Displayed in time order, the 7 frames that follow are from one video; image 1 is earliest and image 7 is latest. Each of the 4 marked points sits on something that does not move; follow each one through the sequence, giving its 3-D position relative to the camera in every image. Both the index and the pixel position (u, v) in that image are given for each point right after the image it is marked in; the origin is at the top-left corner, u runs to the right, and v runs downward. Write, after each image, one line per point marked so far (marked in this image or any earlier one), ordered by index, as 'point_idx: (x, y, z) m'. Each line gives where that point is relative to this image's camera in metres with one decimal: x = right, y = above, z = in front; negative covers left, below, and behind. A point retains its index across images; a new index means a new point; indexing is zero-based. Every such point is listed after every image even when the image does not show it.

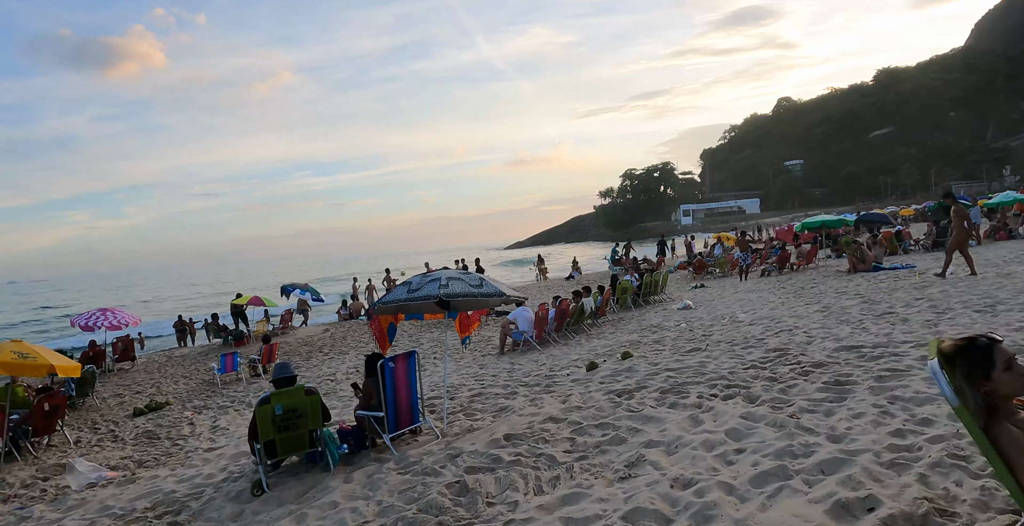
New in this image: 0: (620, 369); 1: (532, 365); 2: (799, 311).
0: (+1.1, -1.0, +6.3) m
1: (+0.3, -1.4, +8.5) m
2: (+3.7, -0.6, +8.2) m
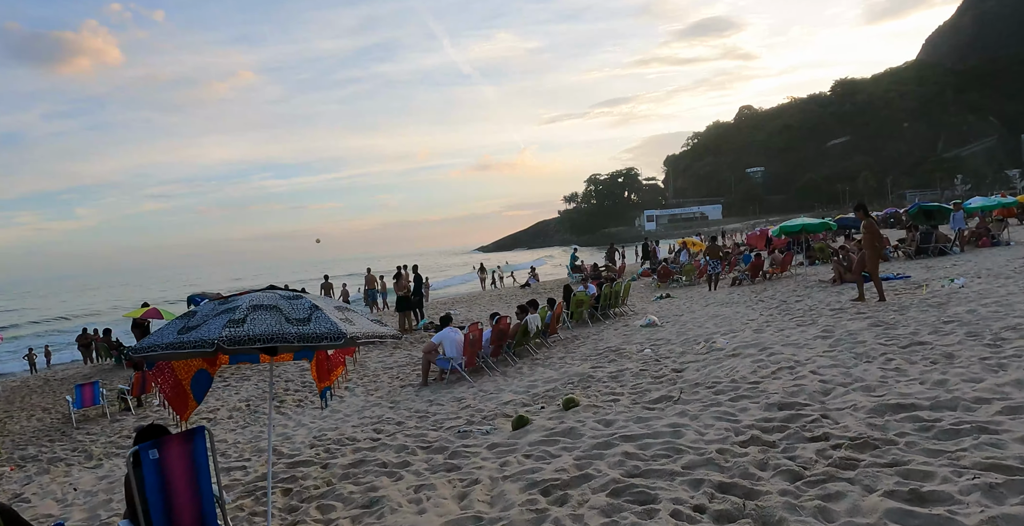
0: (+0.3, -1.1, +4.4) m
1: (-0.6, -1.5, +6.5) m
2: (+2.8, -0.7, +6.4) m
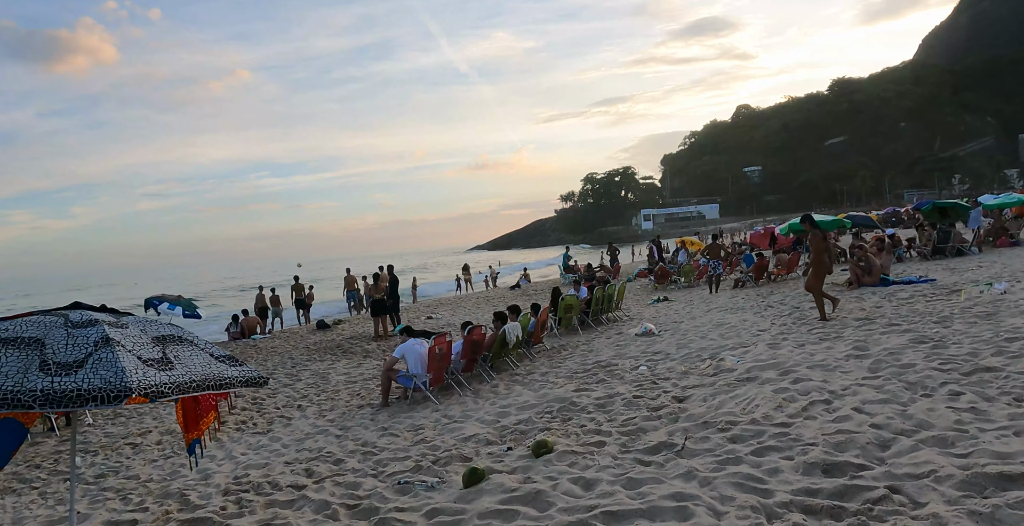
0: (0.0, -1.2, +3.2) m
1: (-0.9, -1.5, +5.4) m
2: (+2.6, -0.8, +5.3) m
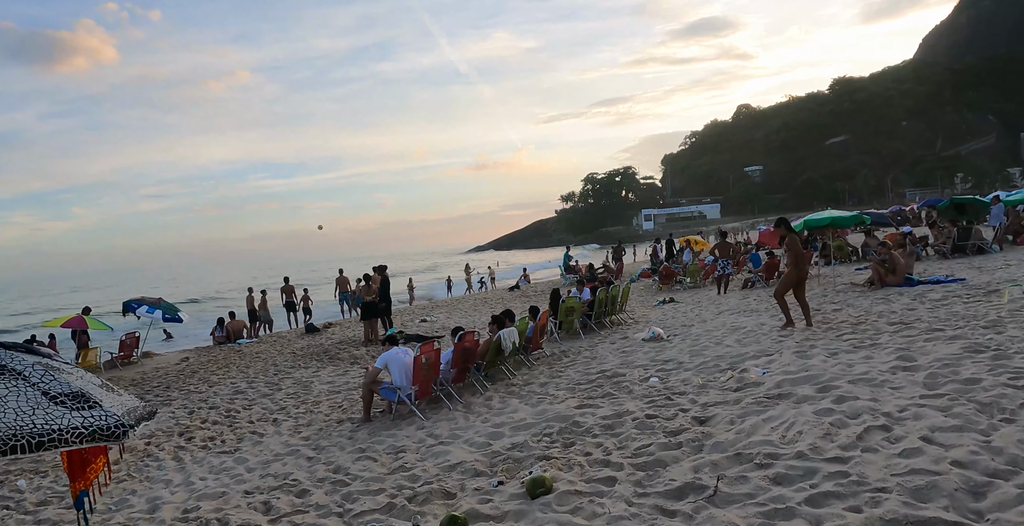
0: (0.0, -1.2, +2.5) m
1: (-0.9, -1.5, +4.7) m
2: (+2.5, -0.7, +4.6) m
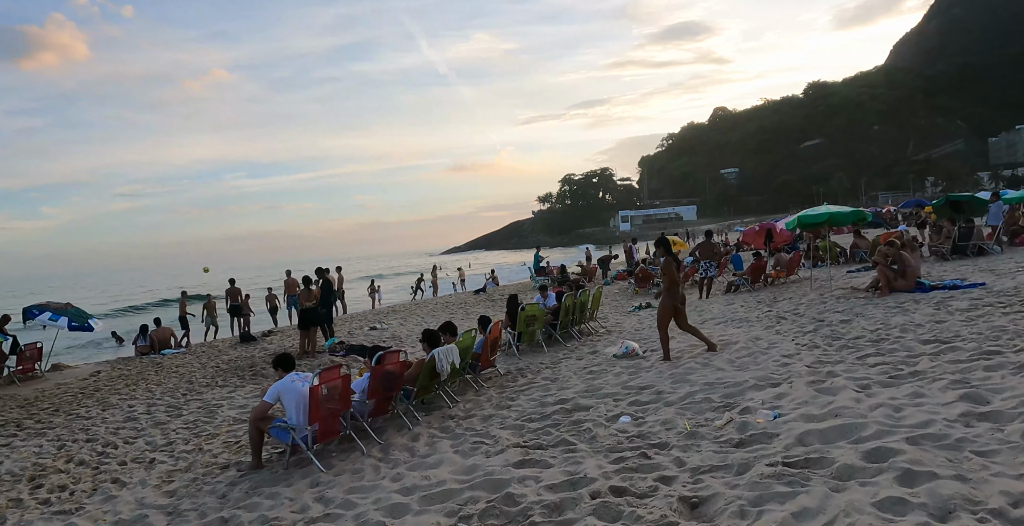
0: (-0.4, -1.1, +1.1) m
1: (-1.4, -1.5, +3.3) m
2: (+2.0, -0.7, +3.3) m
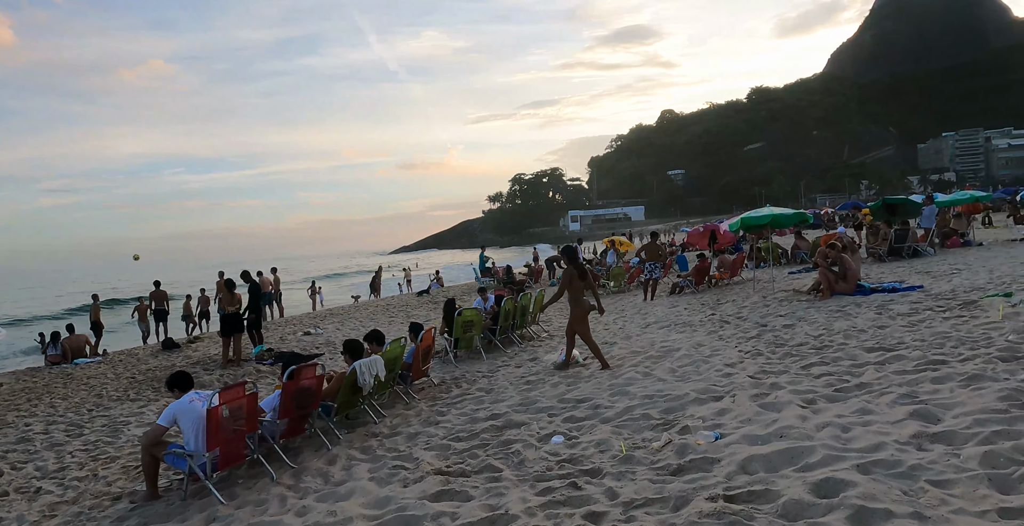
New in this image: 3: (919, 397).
0: (-0.6, -1.2, +0.7) m
1: (-1.8, -1.5, +2.8) m
2: (+1.6, -0.8, +3.0) m
3: (+2.1, -0.7, +3.3) m
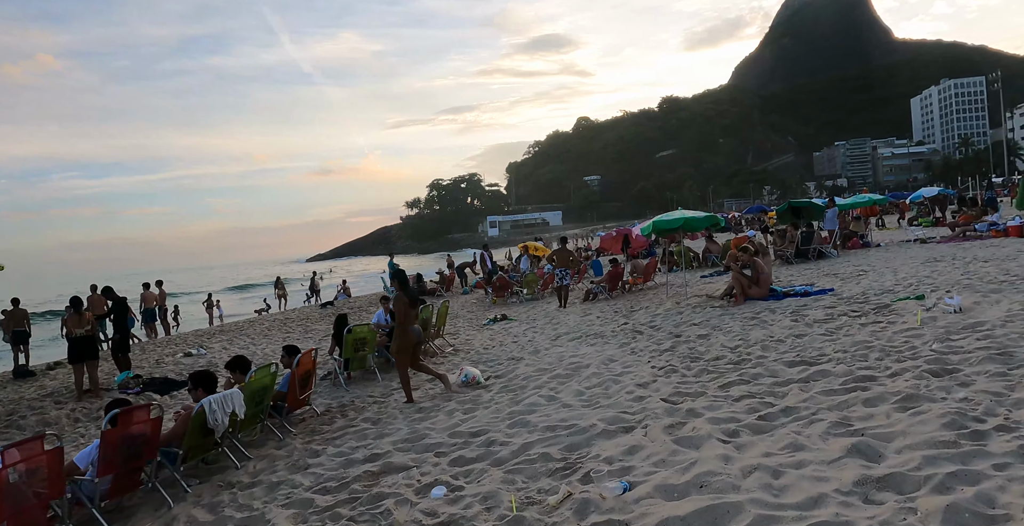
0: (-0.9, -1.2, -0.1) m
1: (-2.3, -1.6, +1.8) m
2: (+1.1, -0.8, +2.5) m
3: (+1.5, -0.7, +2.9) m
